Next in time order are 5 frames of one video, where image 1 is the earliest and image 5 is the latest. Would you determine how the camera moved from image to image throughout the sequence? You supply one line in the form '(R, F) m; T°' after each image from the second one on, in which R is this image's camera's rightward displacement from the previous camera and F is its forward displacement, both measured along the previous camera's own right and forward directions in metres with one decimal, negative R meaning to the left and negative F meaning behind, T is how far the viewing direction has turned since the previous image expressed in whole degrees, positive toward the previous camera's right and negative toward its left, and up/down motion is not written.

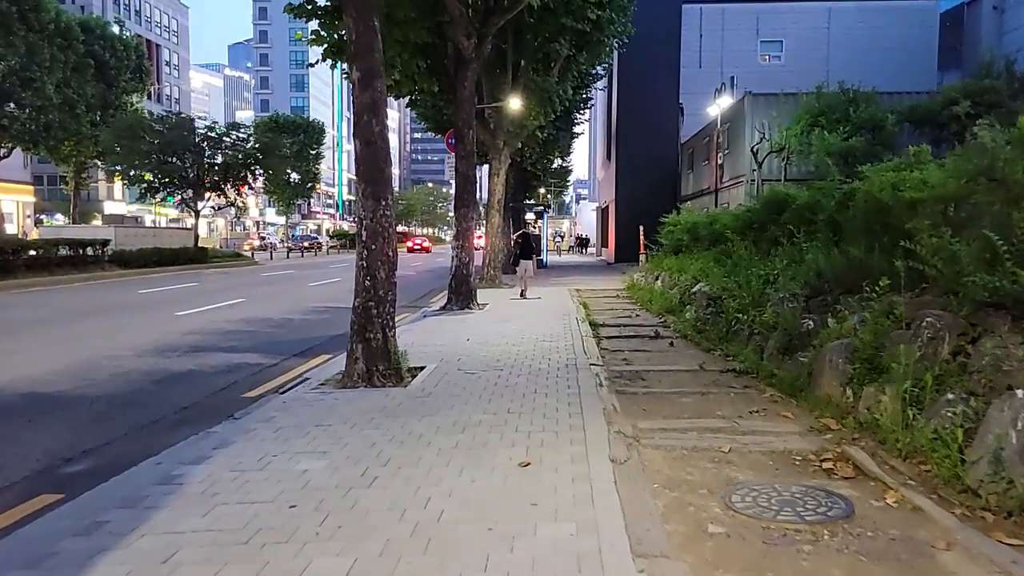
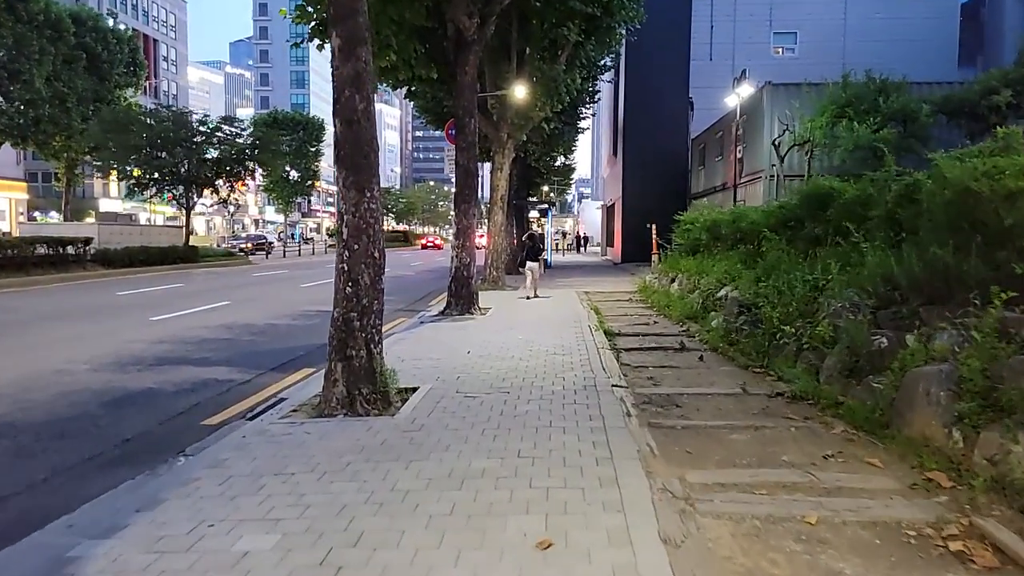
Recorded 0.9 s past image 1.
(-0.1, +1.3) m; 0°
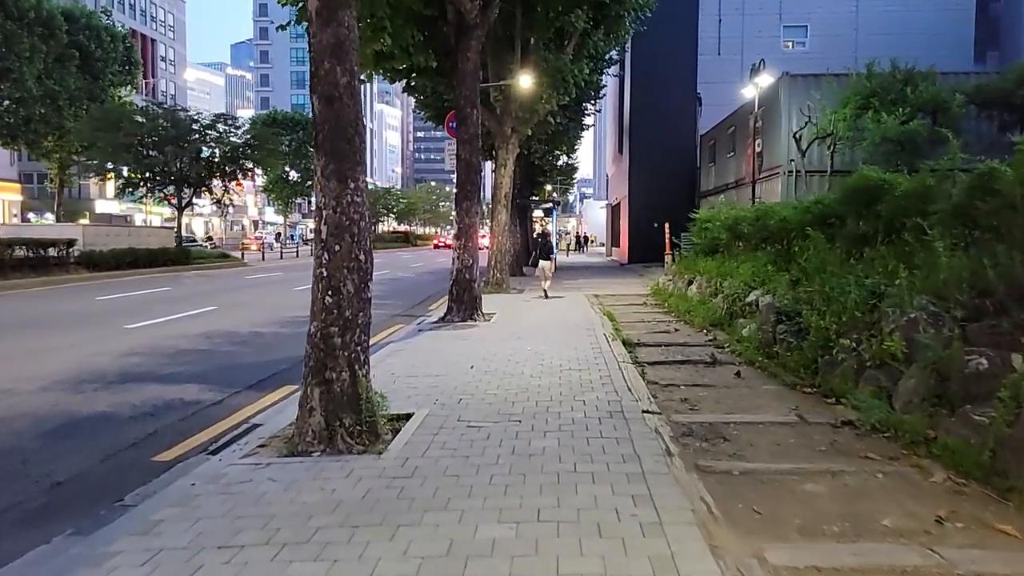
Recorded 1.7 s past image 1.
(-0.1, +1.2) m; 0°
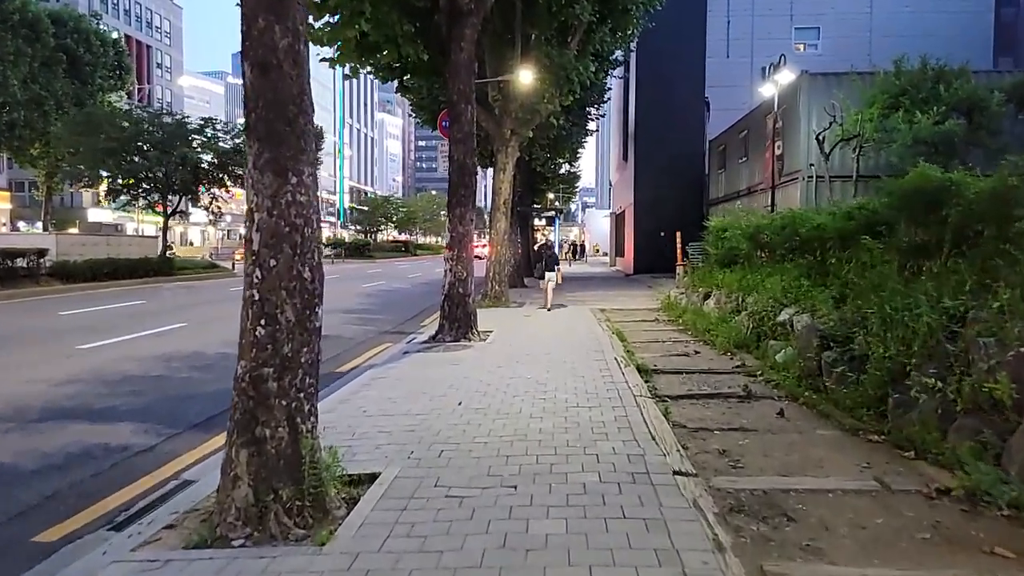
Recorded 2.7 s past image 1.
(+0.1, +1.4) m; 0°
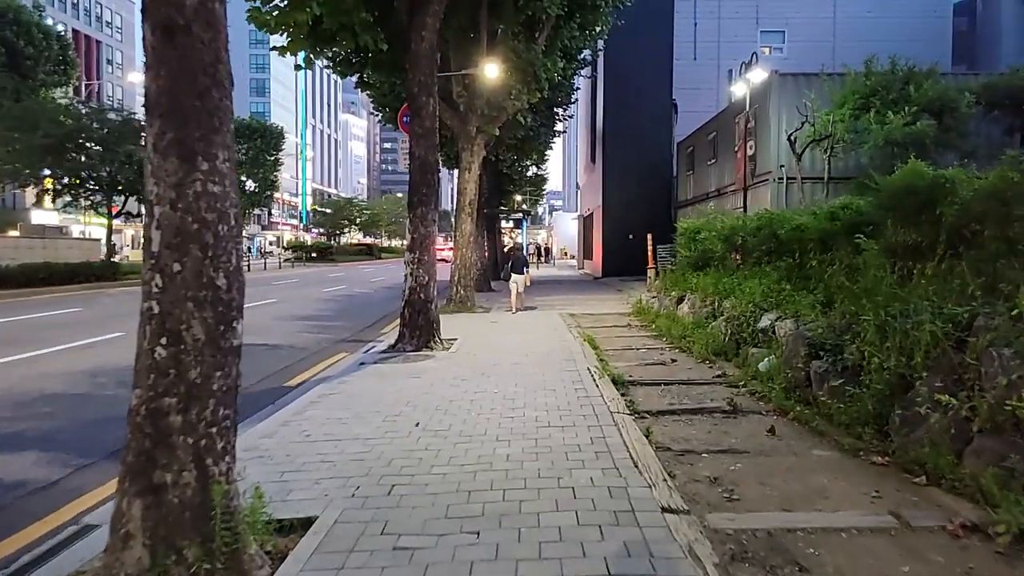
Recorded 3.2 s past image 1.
(0.0, +0.7) m; +3°
